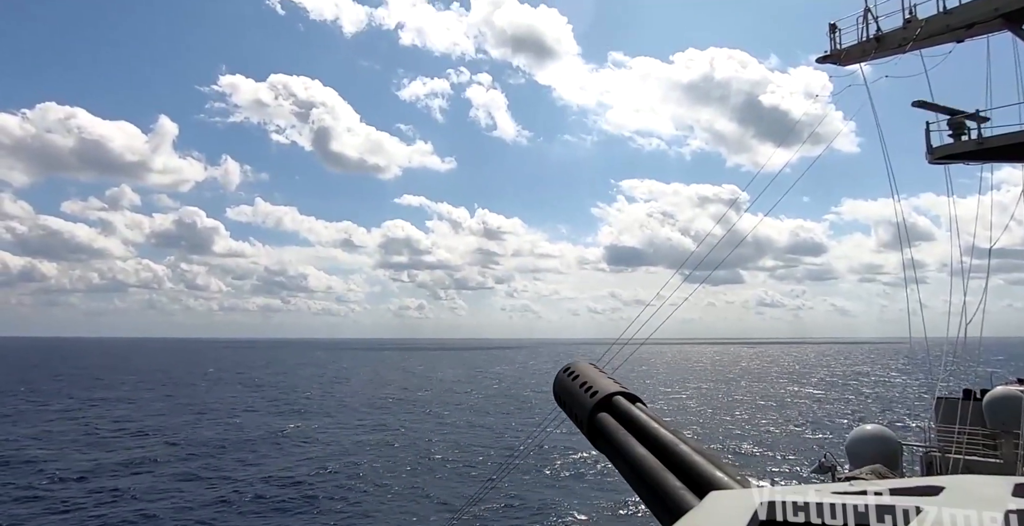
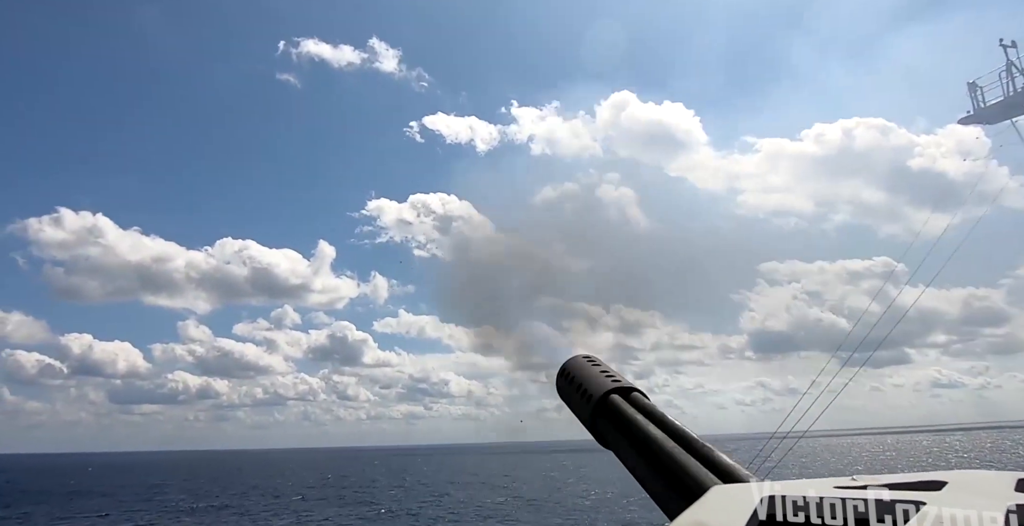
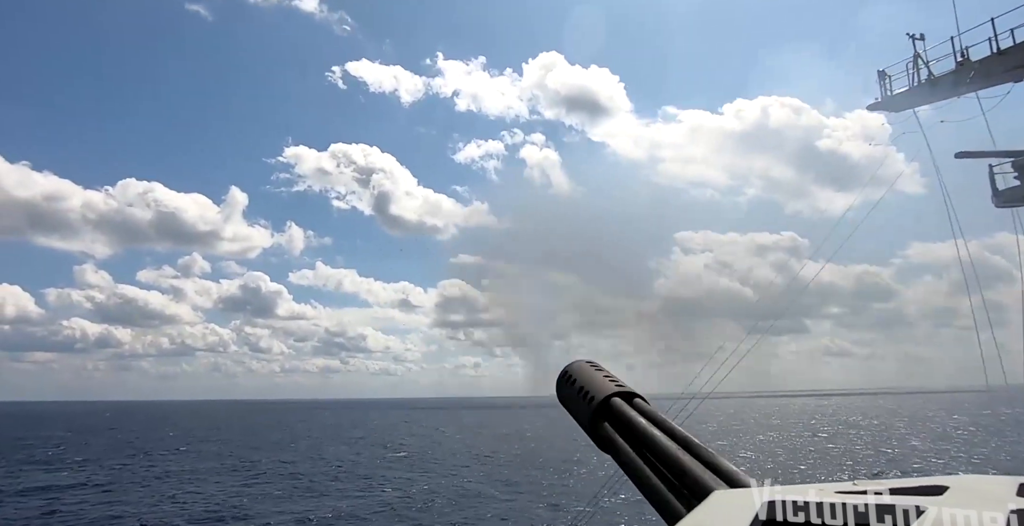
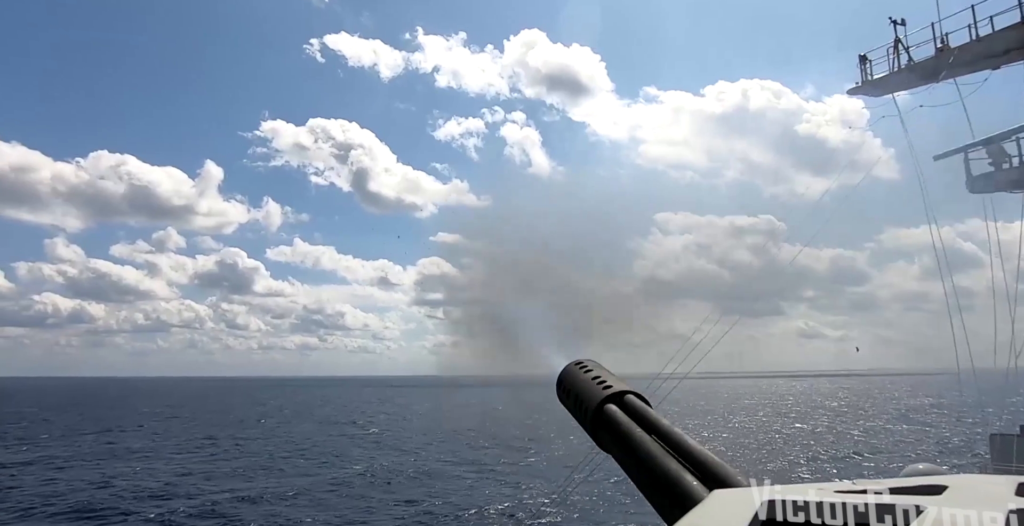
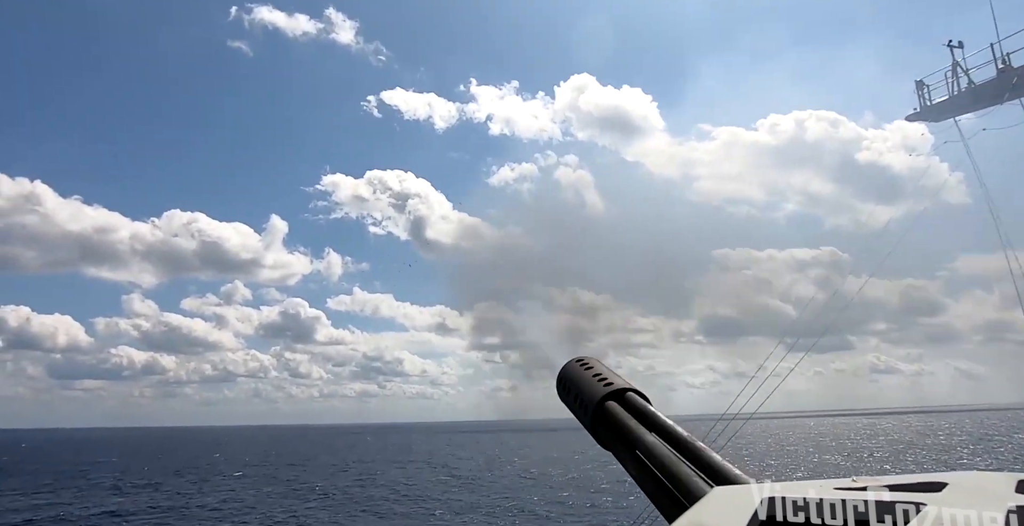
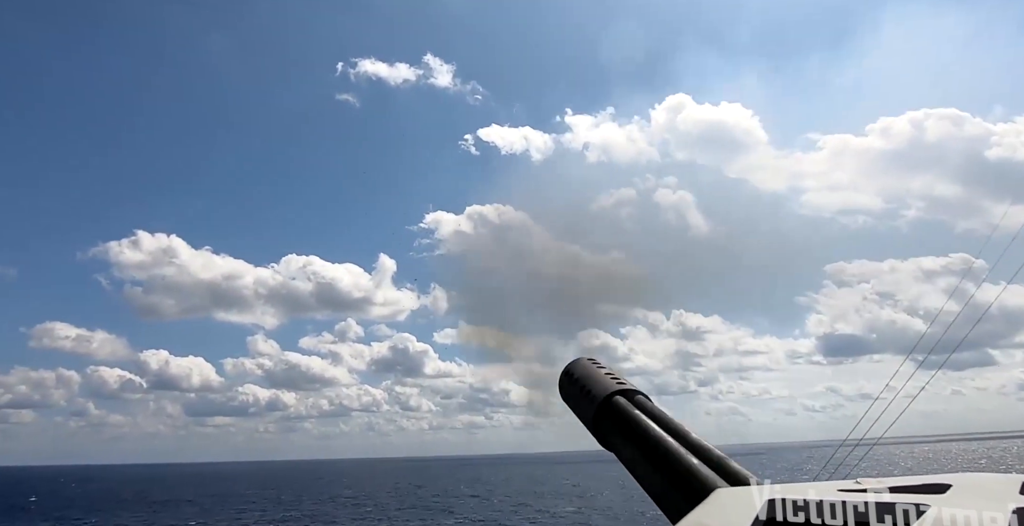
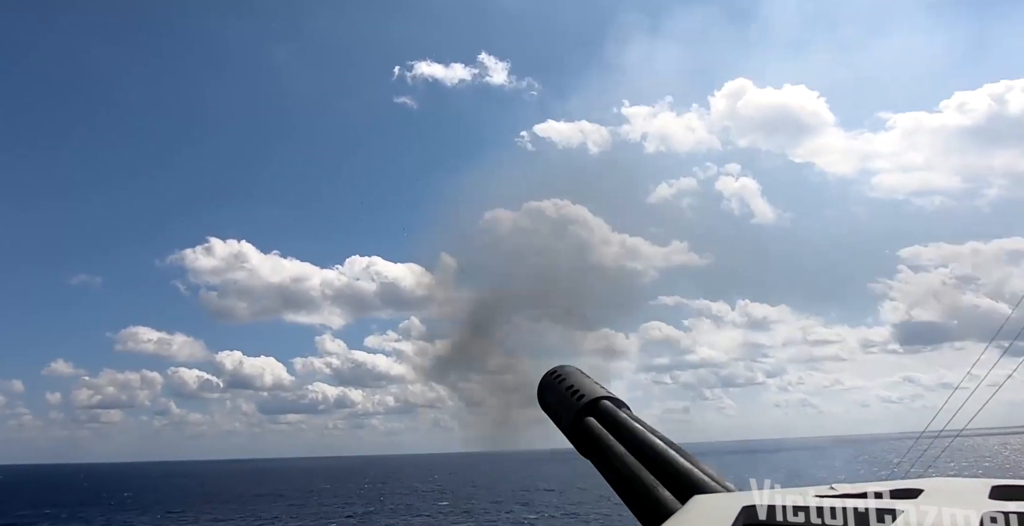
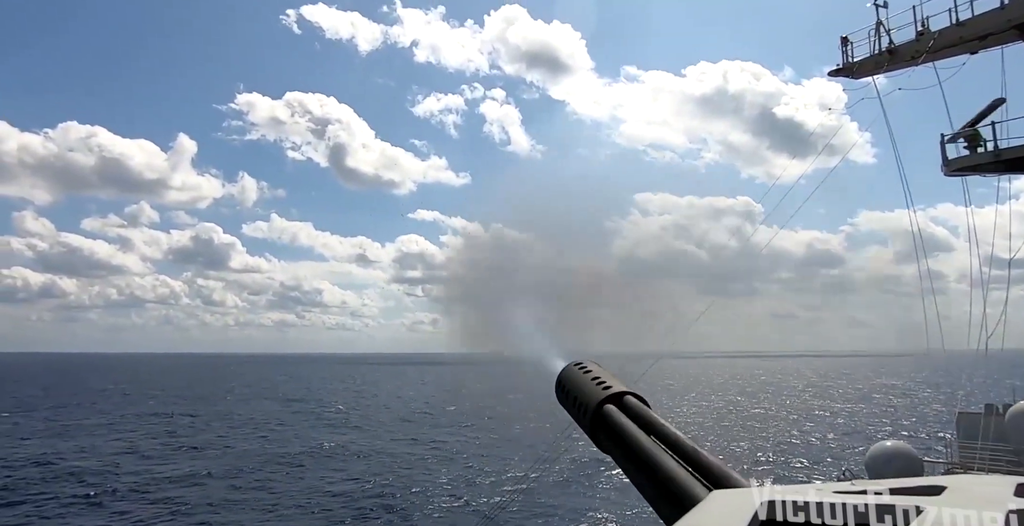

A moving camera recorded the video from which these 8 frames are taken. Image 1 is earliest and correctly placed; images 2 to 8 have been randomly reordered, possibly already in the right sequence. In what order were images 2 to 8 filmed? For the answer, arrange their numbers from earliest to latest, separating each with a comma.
8, 4, 3, 5, 2, 6, 7
